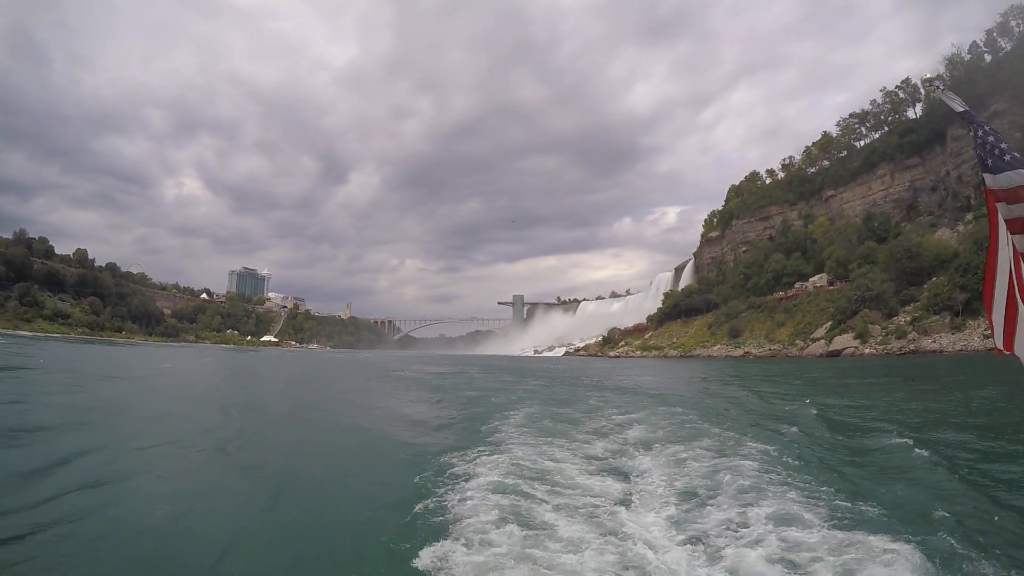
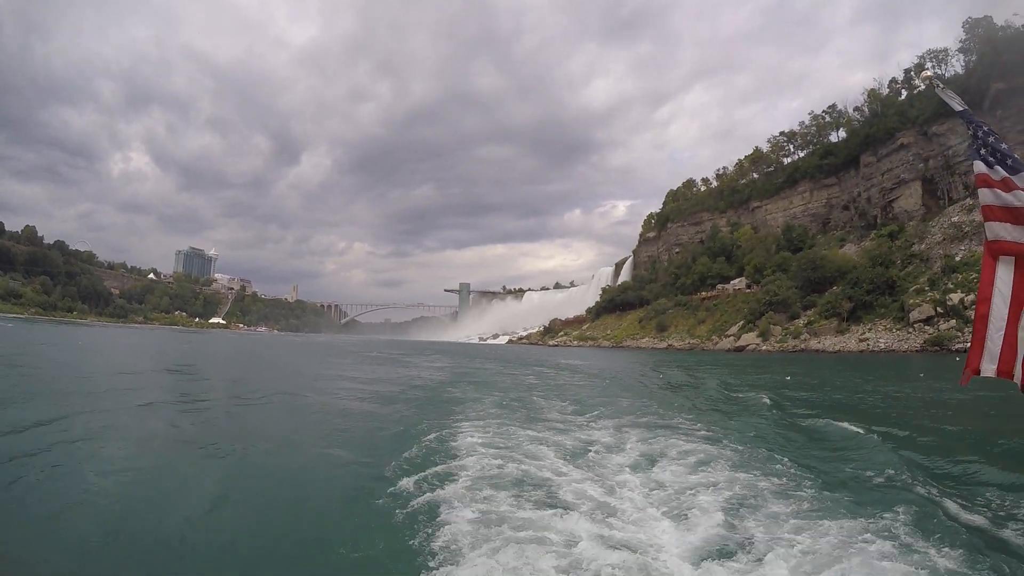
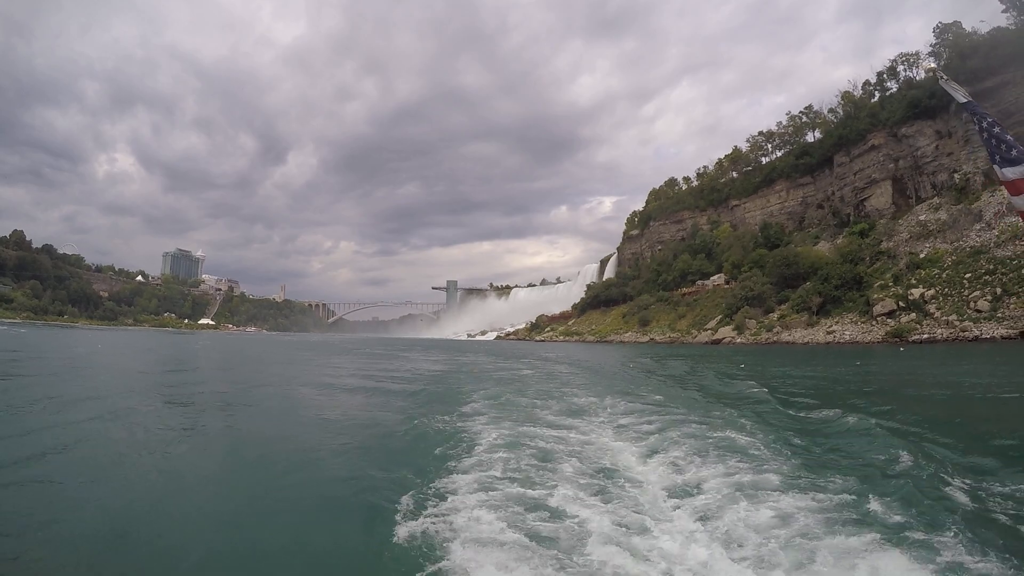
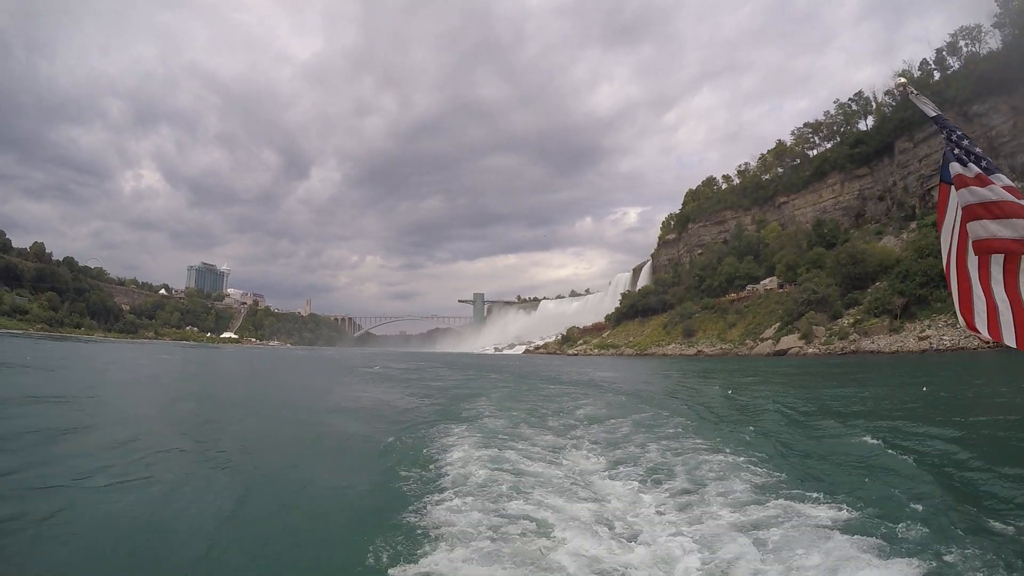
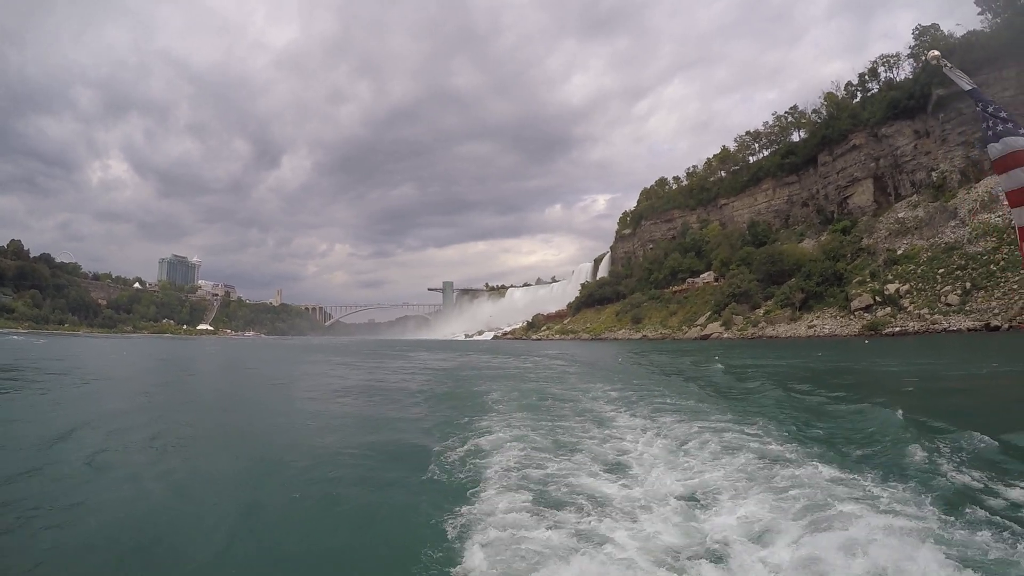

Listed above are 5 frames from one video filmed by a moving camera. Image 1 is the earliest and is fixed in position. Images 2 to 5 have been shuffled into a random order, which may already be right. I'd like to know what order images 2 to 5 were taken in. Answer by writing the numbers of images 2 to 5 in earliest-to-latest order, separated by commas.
4, 2, 3, 5
